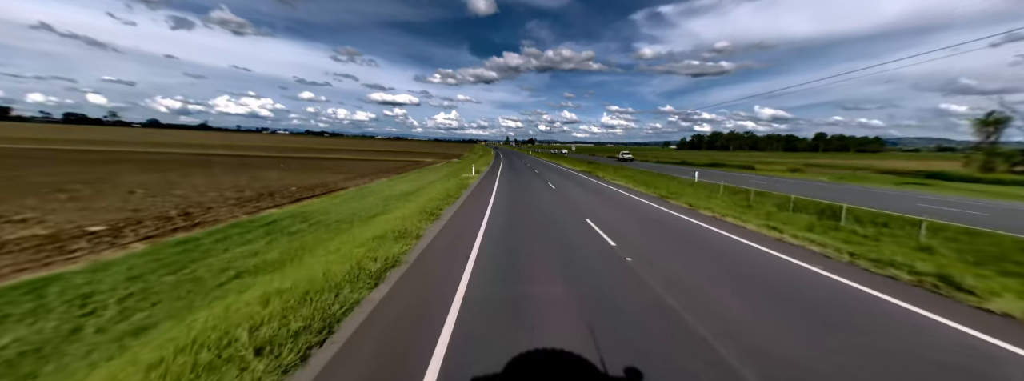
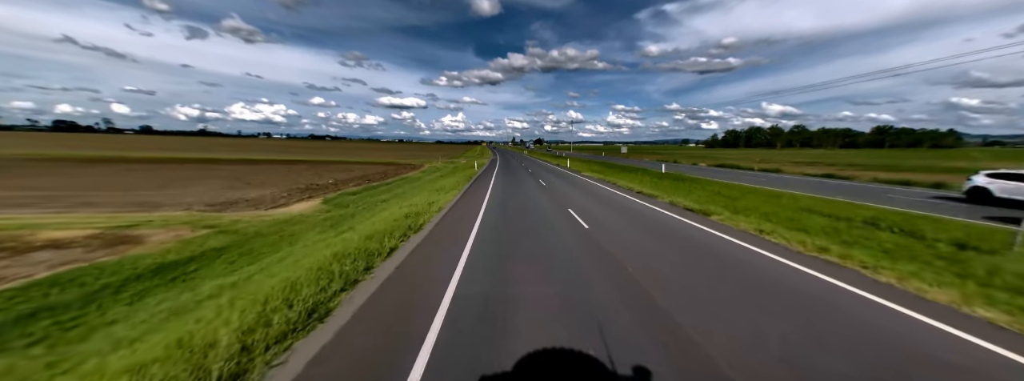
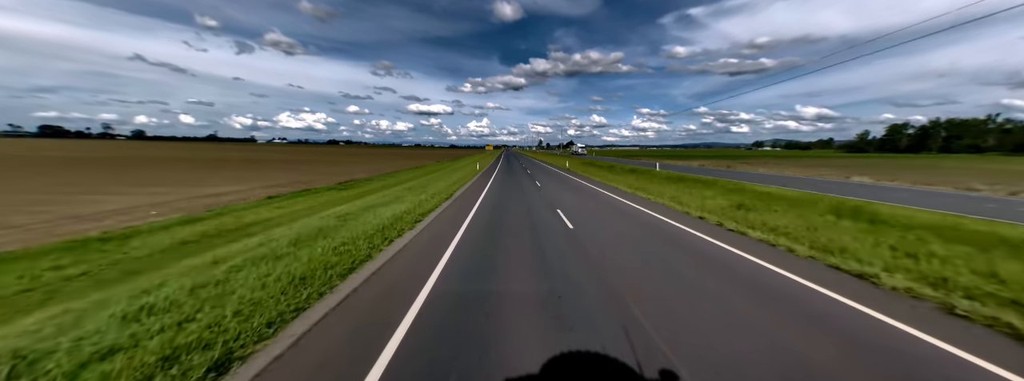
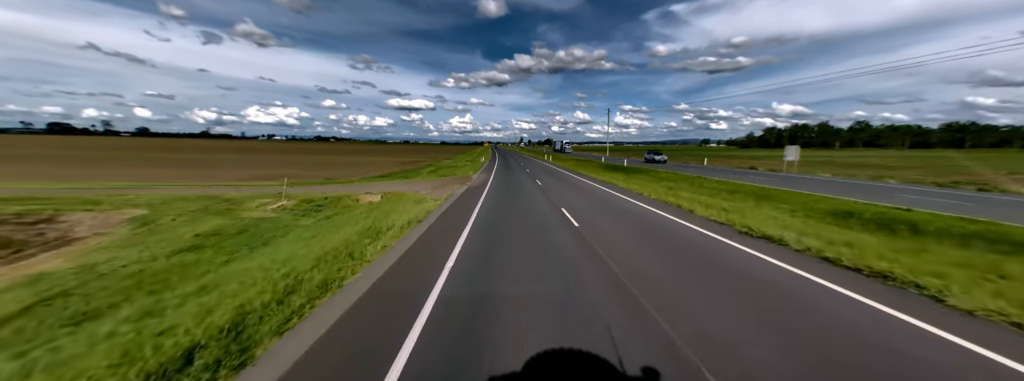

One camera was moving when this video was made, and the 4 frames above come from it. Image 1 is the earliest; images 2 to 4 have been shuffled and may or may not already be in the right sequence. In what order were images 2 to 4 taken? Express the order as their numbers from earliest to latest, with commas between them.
2, 4, 3
